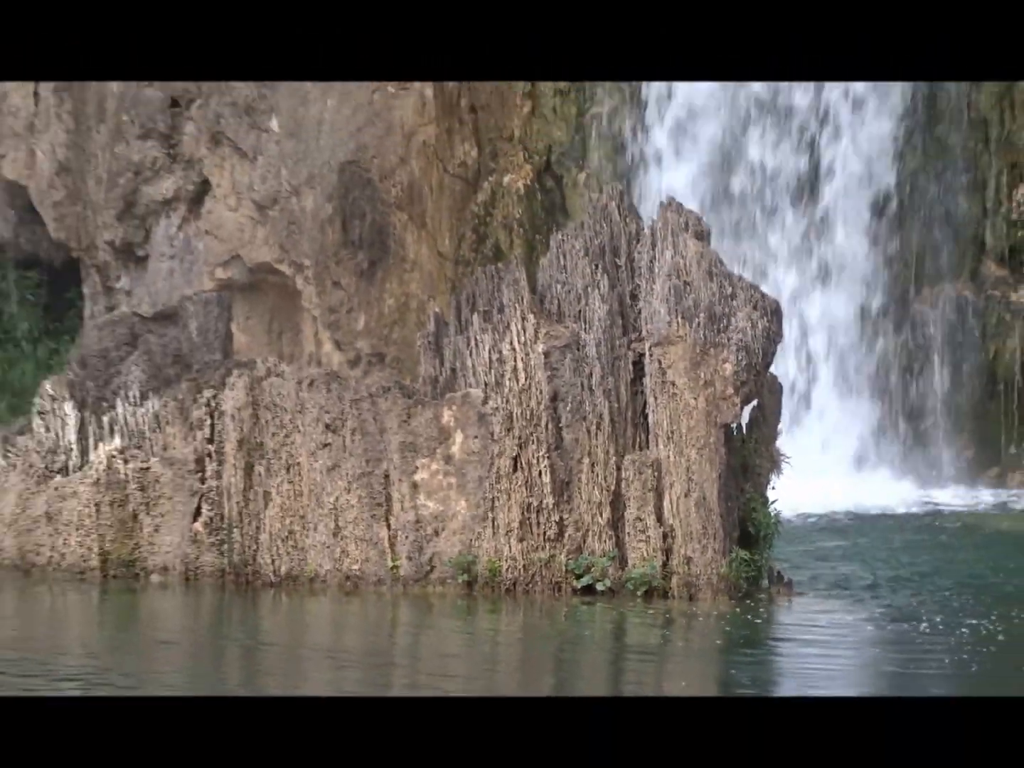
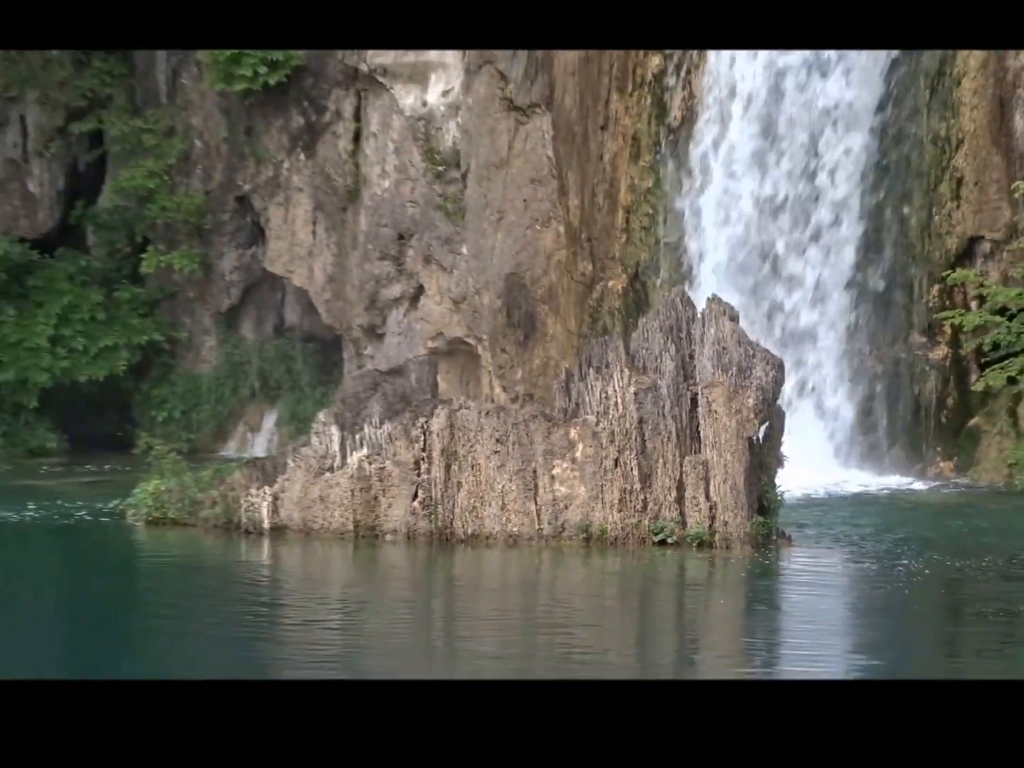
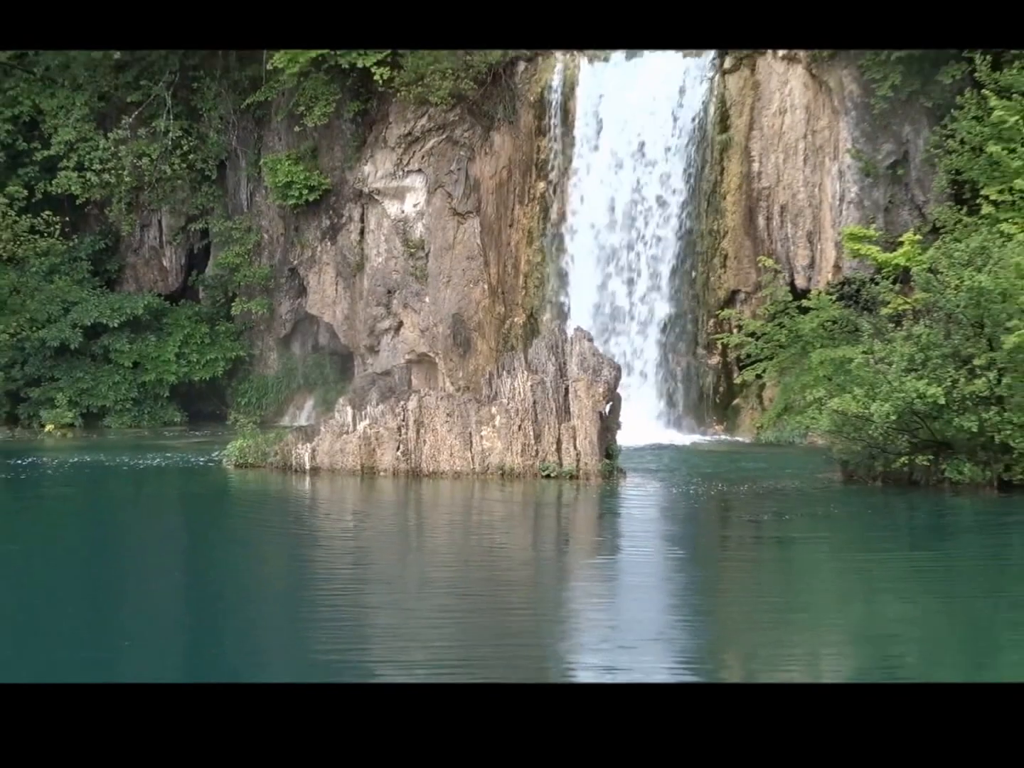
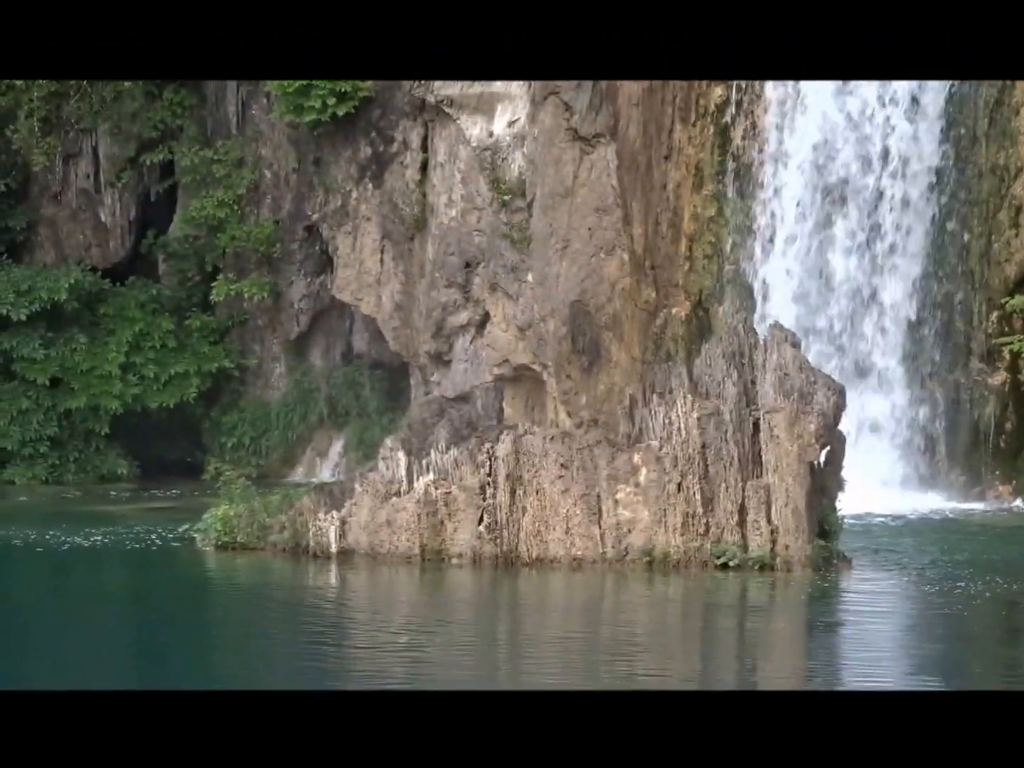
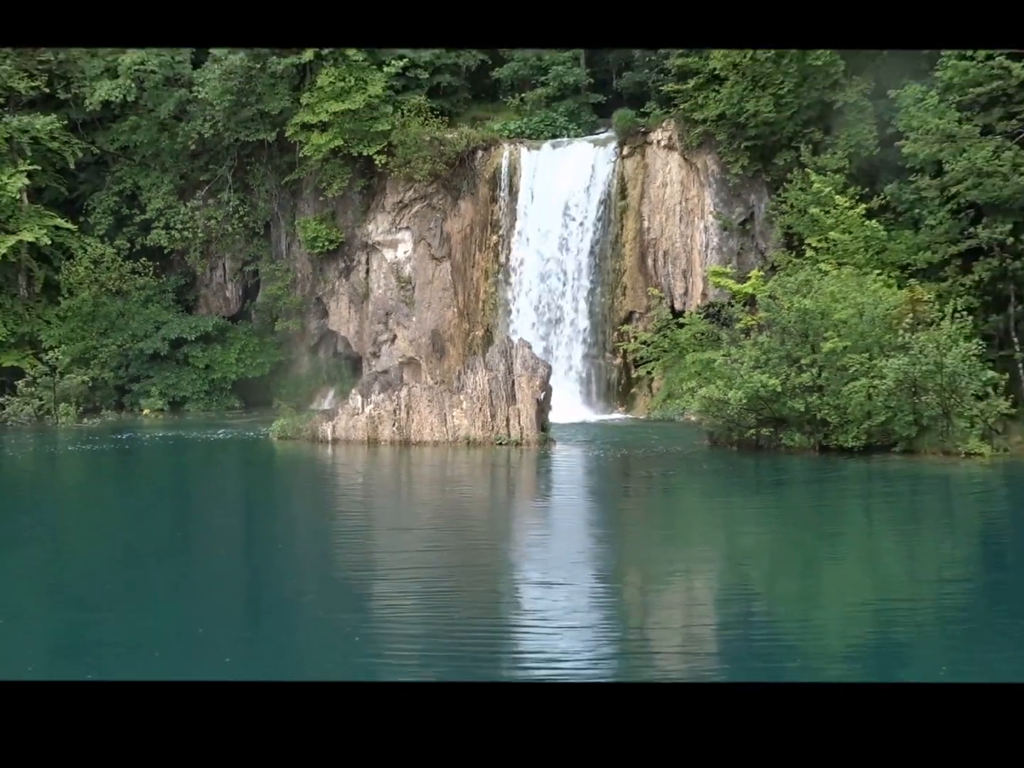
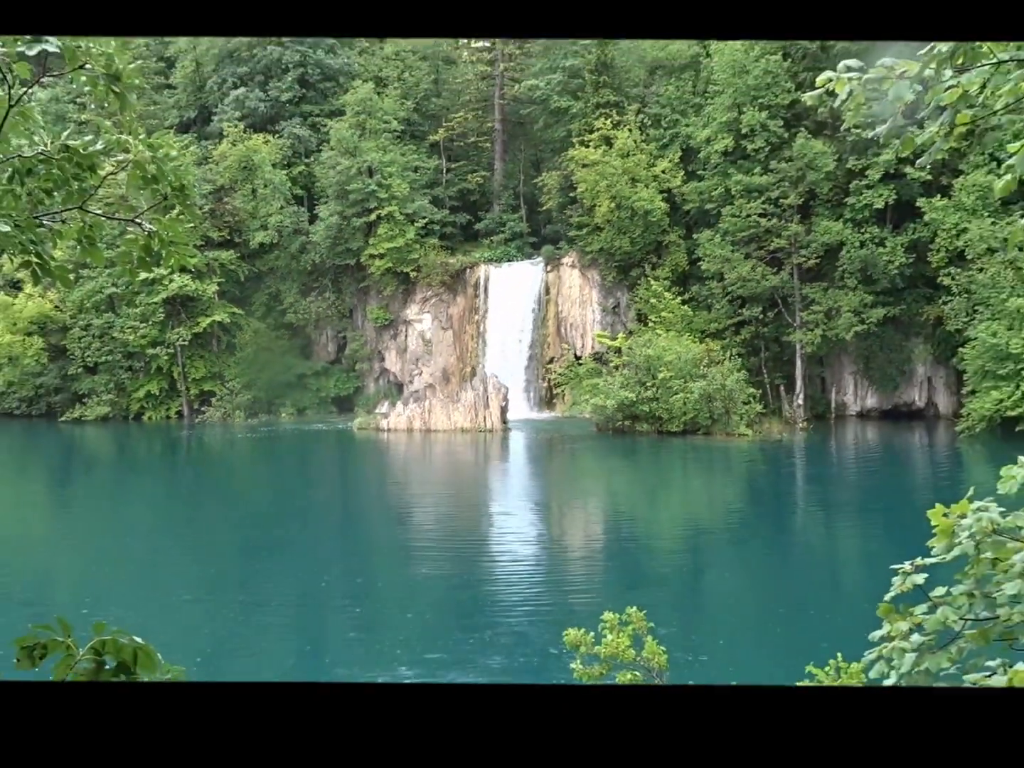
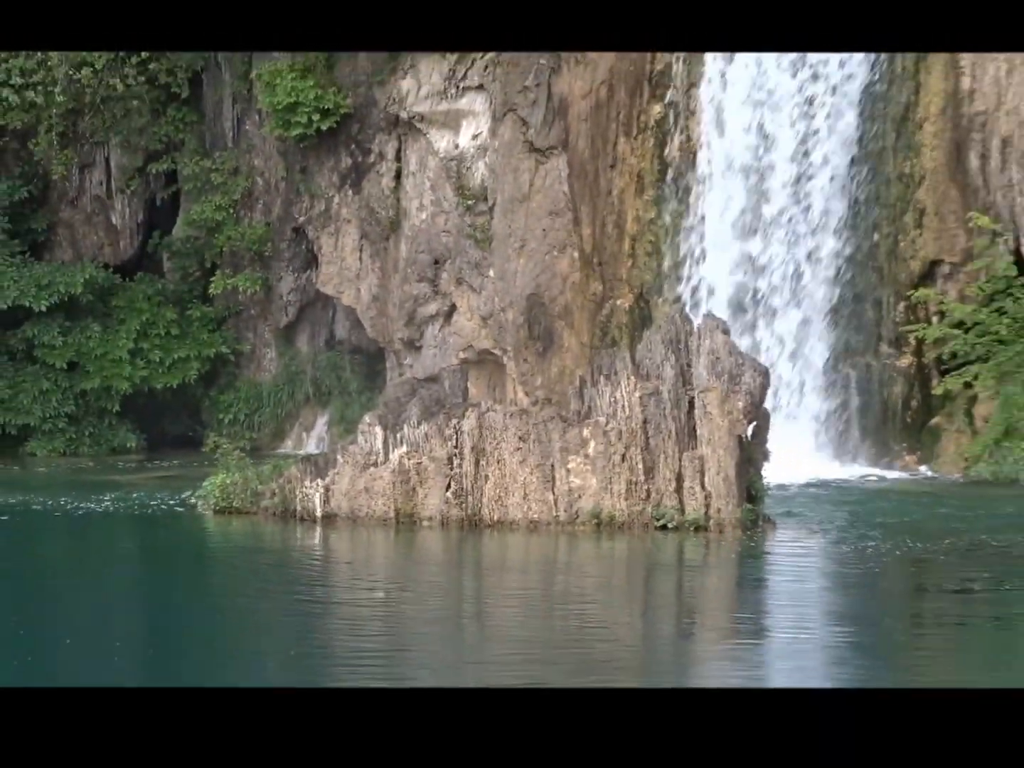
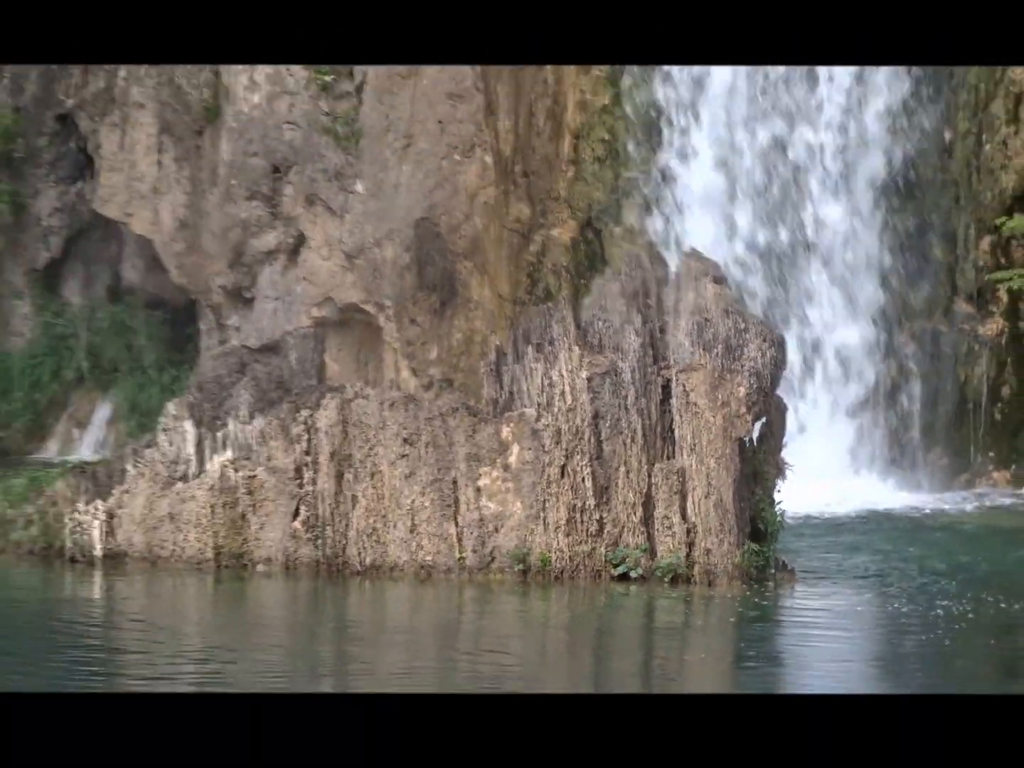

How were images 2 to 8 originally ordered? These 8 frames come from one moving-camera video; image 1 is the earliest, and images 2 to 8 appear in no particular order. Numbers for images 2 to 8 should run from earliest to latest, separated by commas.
8, 2, 4, 7, 3, 5, 6
